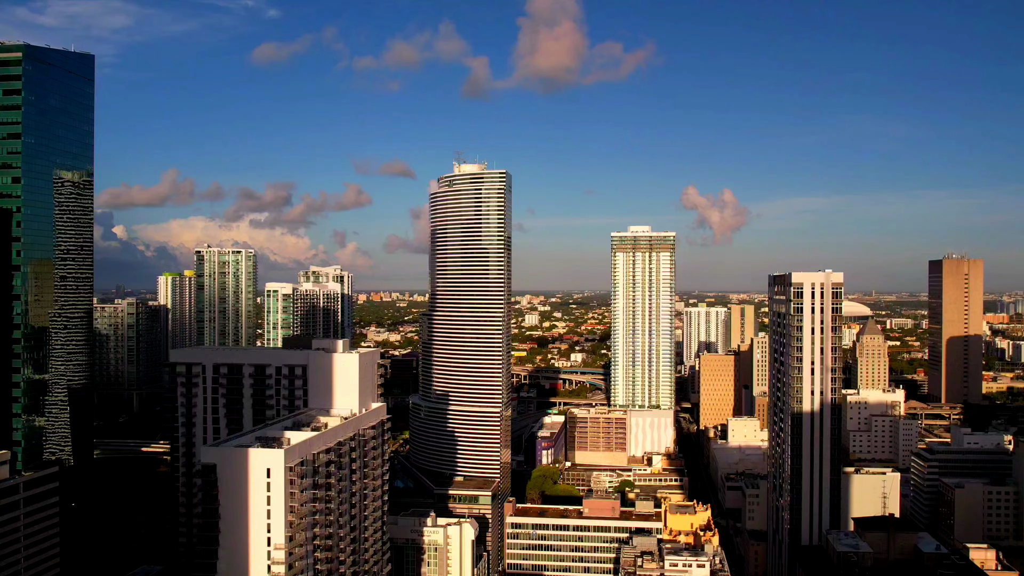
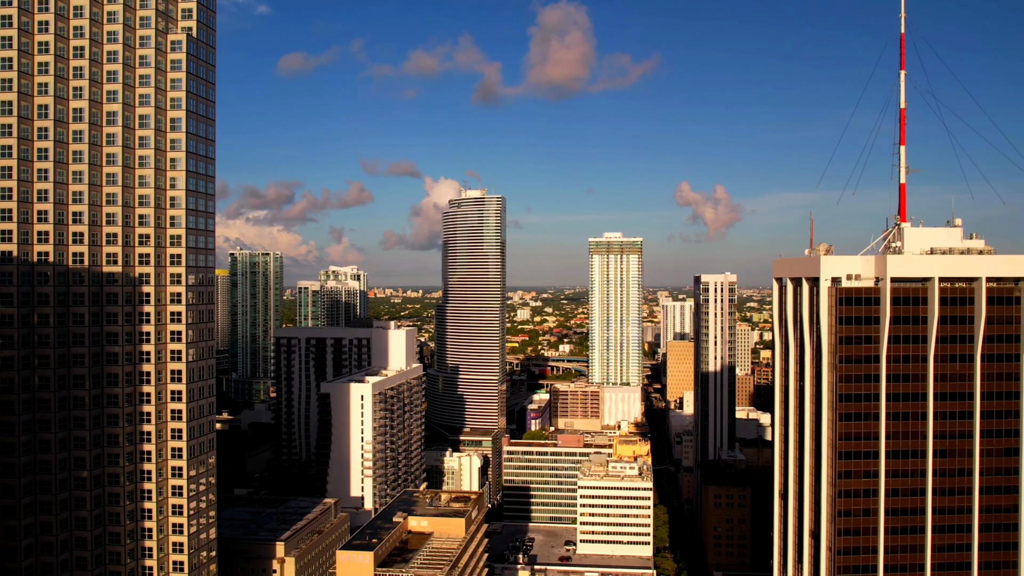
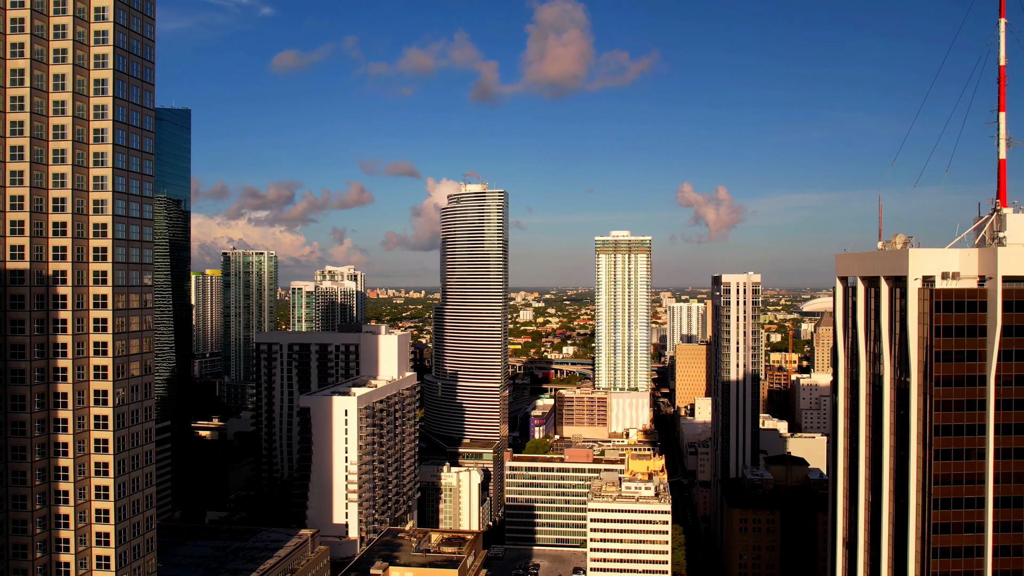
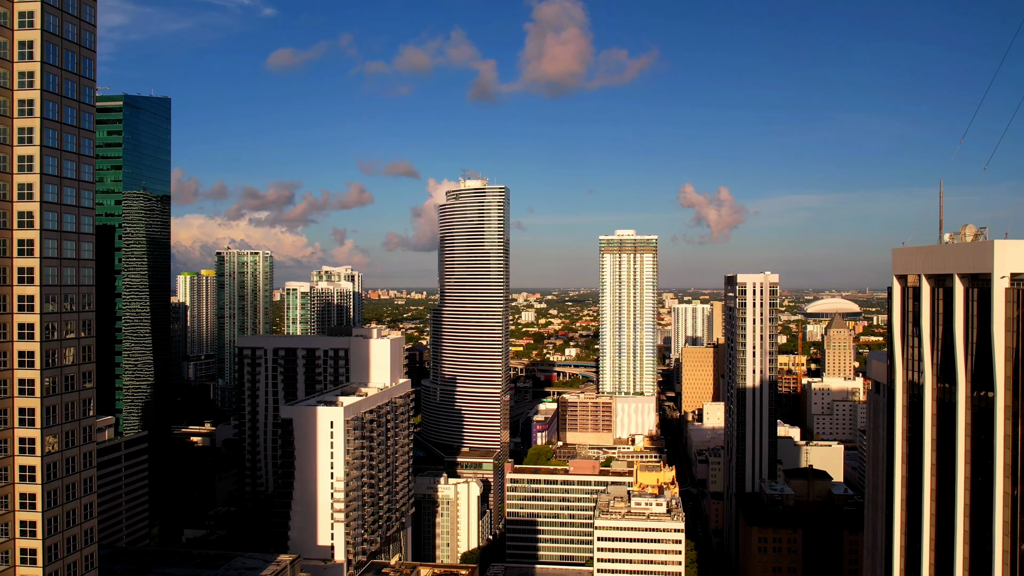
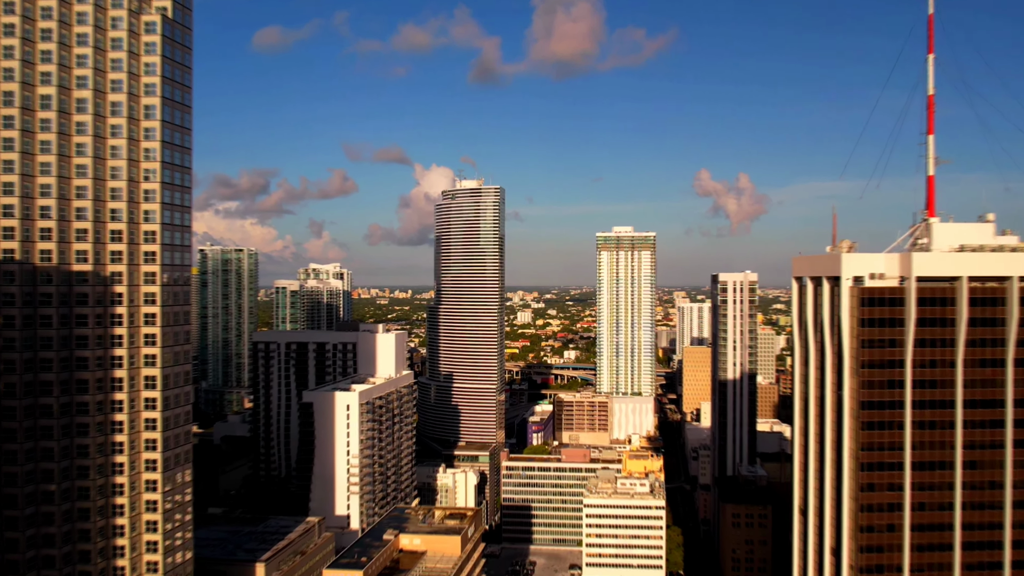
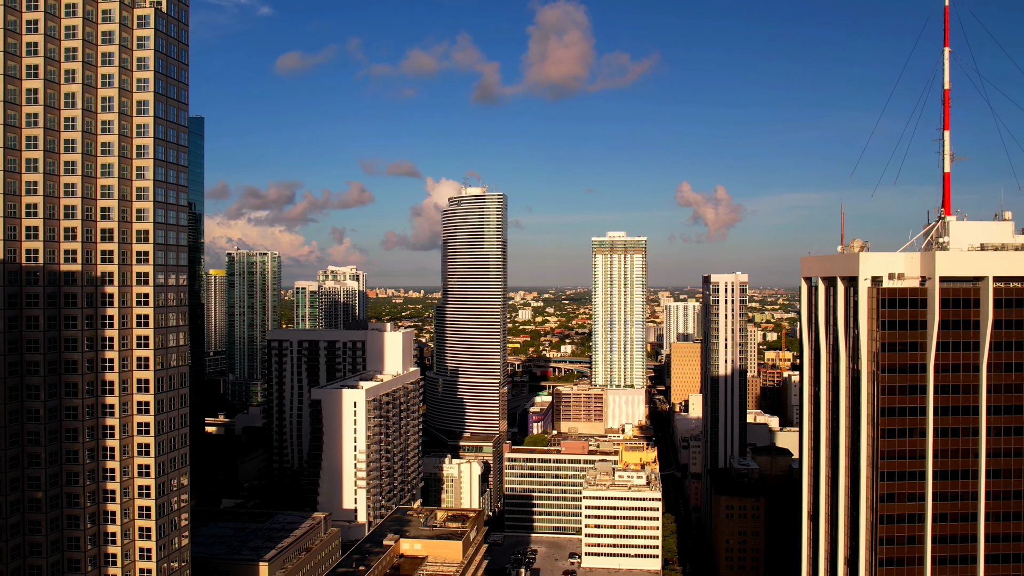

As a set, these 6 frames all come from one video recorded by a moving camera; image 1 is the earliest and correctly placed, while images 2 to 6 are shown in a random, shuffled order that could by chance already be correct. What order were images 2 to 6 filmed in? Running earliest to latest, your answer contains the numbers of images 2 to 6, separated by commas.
4, 3, 6, 2, 5
